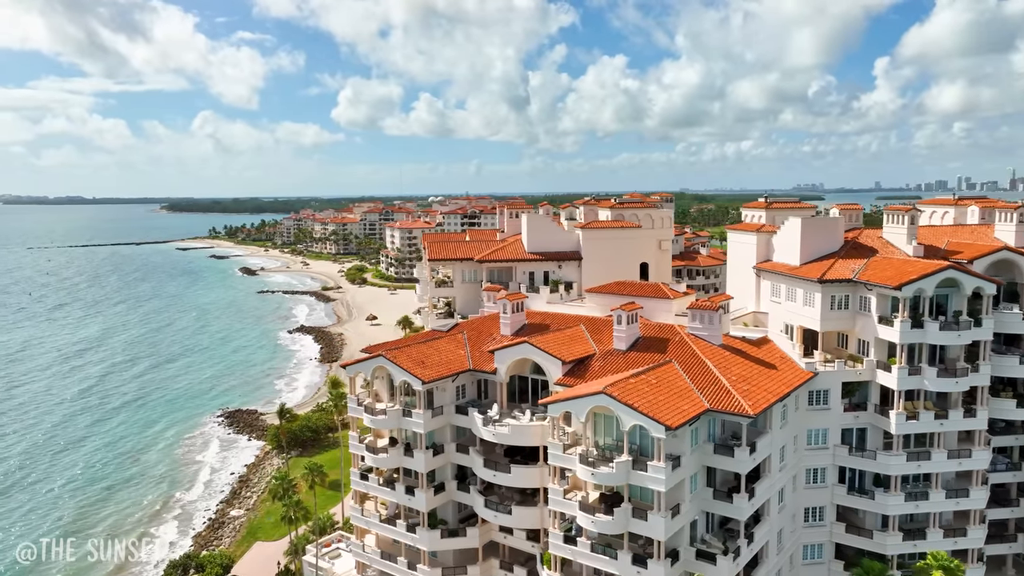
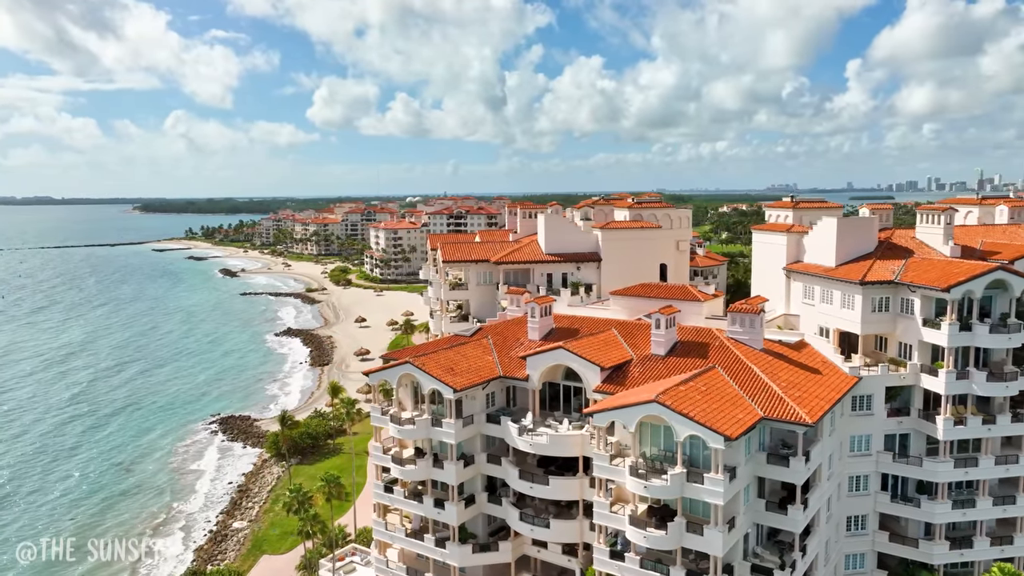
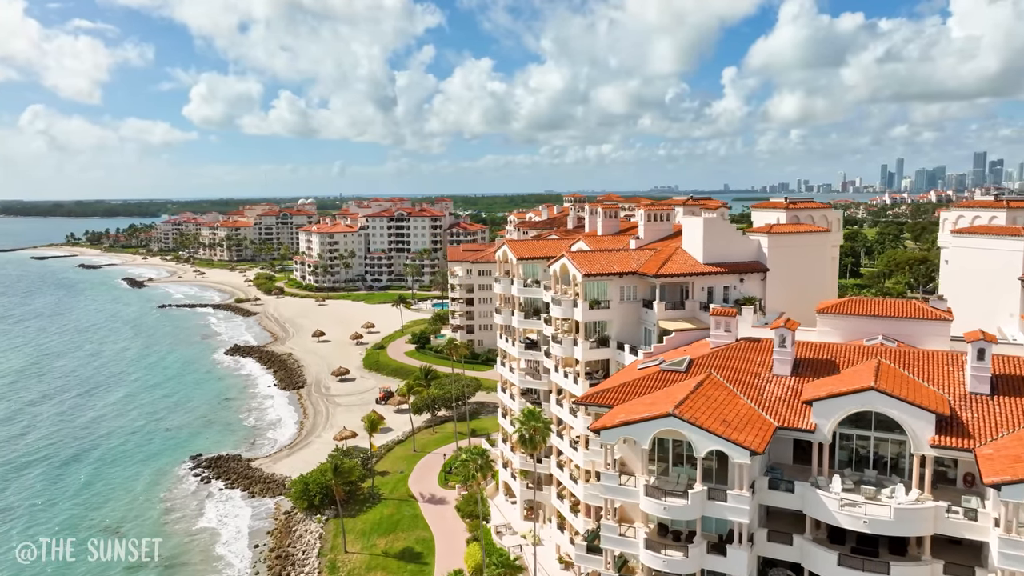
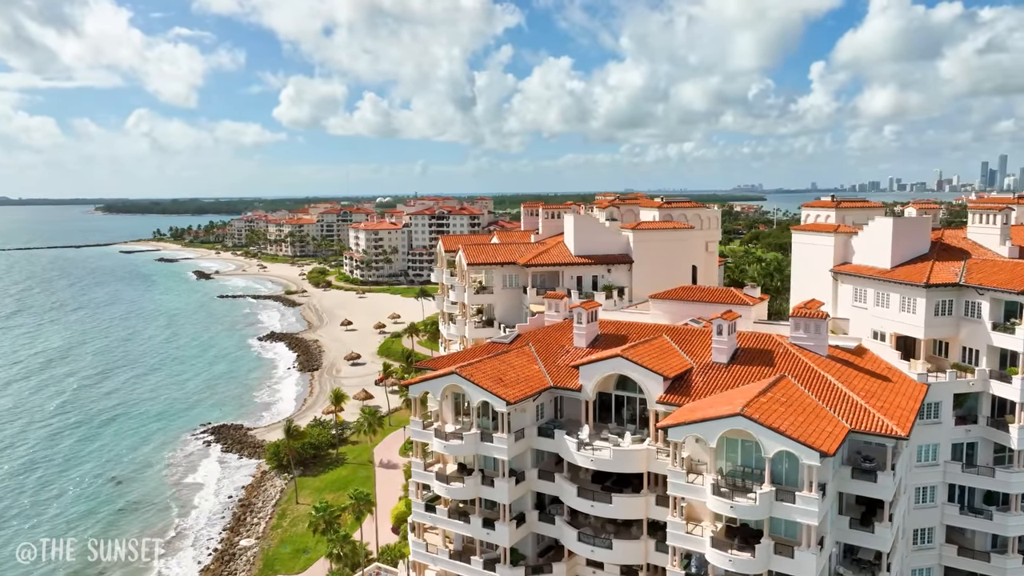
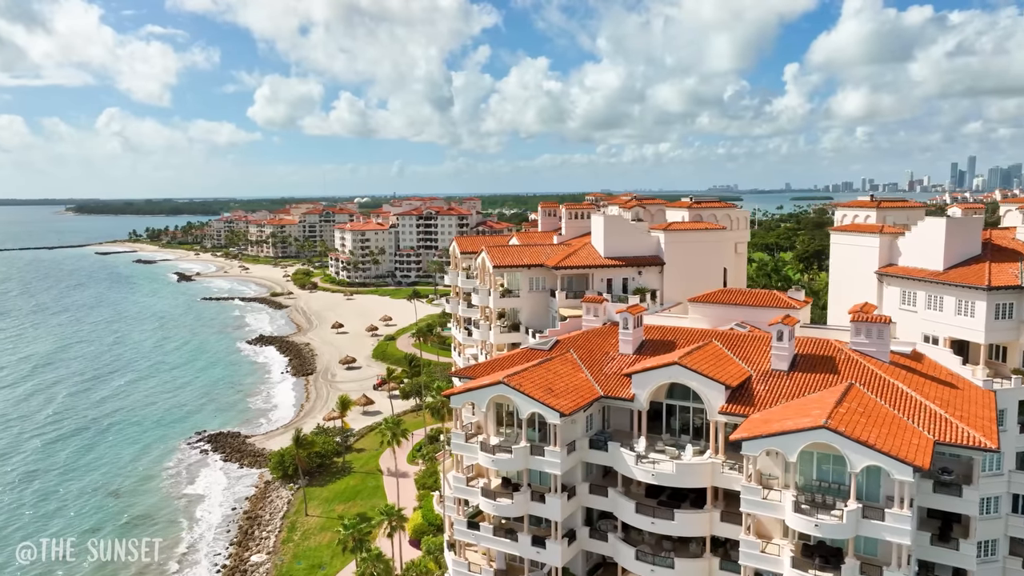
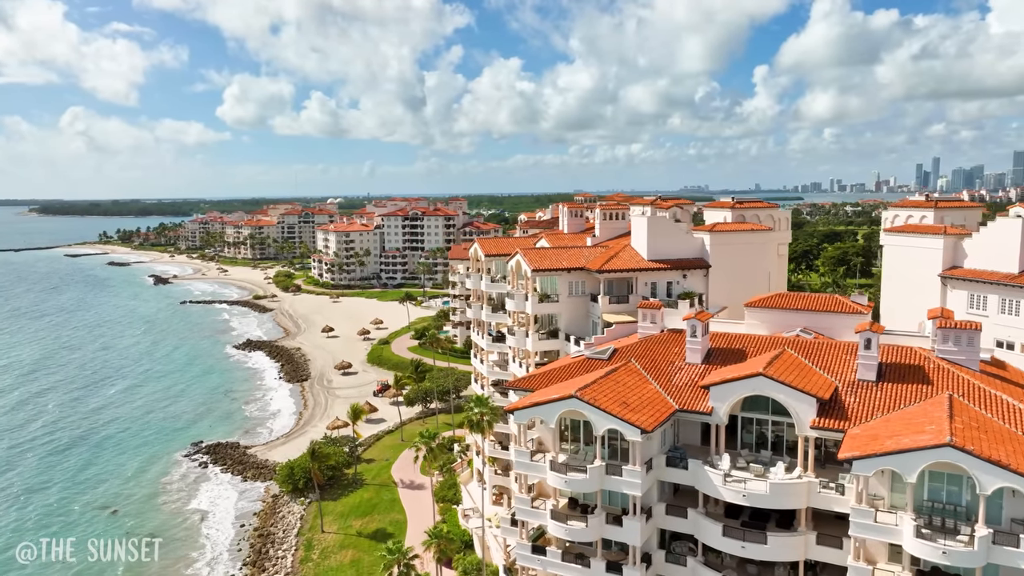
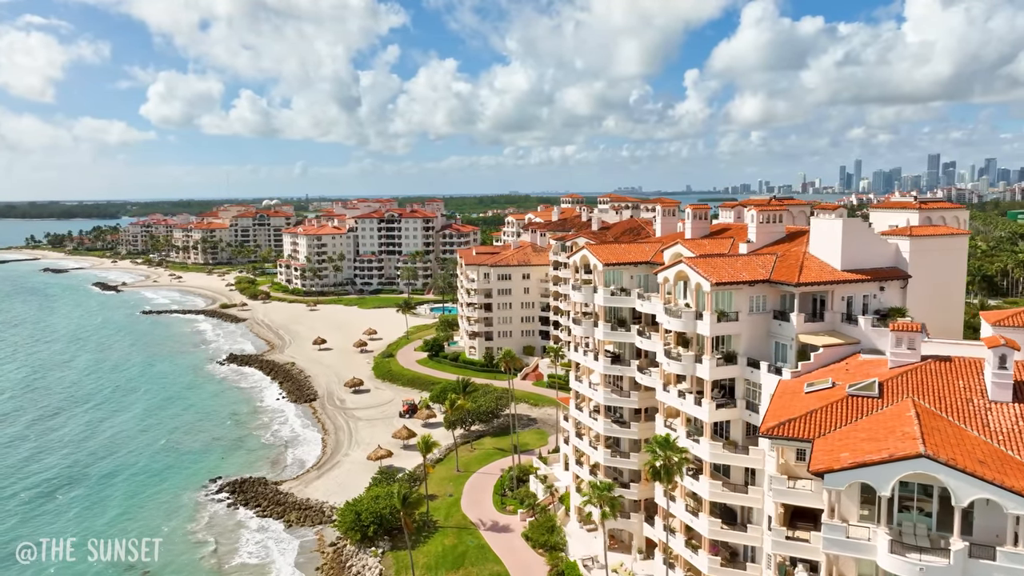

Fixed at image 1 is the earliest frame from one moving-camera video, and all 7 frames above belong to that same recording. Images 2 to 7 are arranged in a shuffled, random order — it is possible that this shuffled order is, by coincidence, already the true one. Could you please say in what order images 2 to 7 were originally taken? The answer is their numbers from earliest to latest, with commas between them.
2, 4, 5, 6, 3, 7
